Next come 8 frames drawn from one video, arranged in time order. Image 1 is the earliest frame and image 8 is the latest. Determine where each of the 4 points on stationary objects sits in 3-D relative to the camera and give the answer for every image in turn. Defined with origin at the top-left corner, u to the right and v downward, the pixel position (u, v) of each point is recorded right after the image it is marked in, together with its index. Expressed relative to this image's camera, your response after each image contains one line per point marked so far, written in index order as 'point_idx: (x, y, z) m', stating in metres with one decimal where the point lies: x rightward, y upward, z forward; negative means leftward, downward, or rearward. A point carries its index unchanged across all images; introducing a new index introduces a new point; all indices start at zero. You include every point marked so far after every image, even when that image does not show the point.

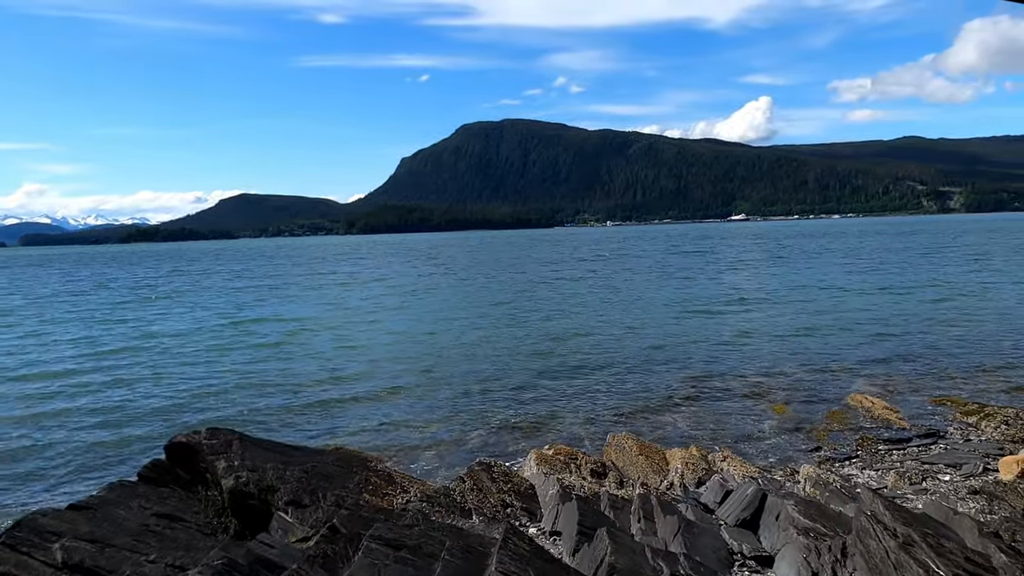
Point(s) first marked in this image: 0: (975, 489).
0: (+5.3, -2.3, +10.1) m
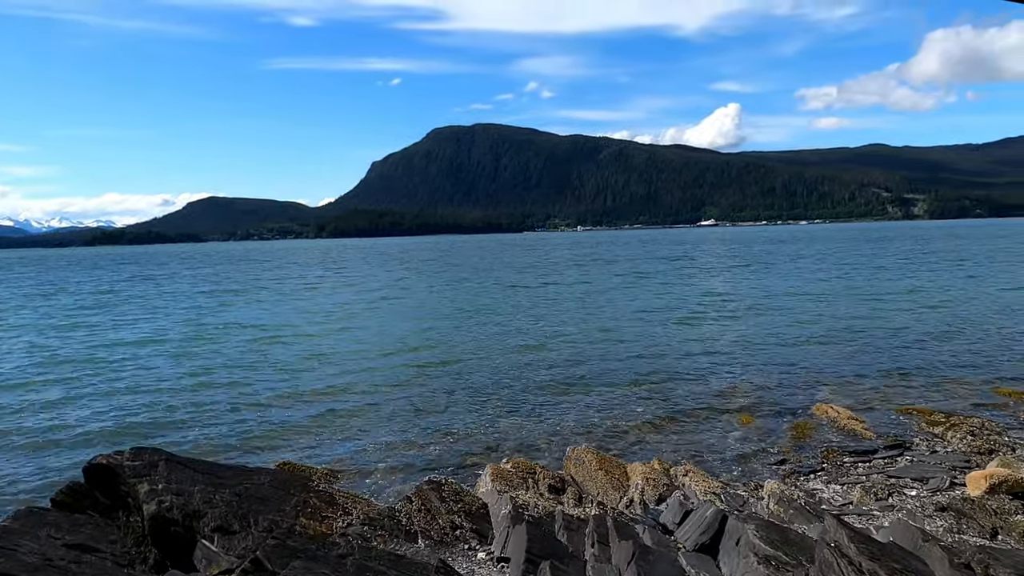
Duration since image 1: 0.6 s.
0: (+4.8, -2.4, +9.8) m
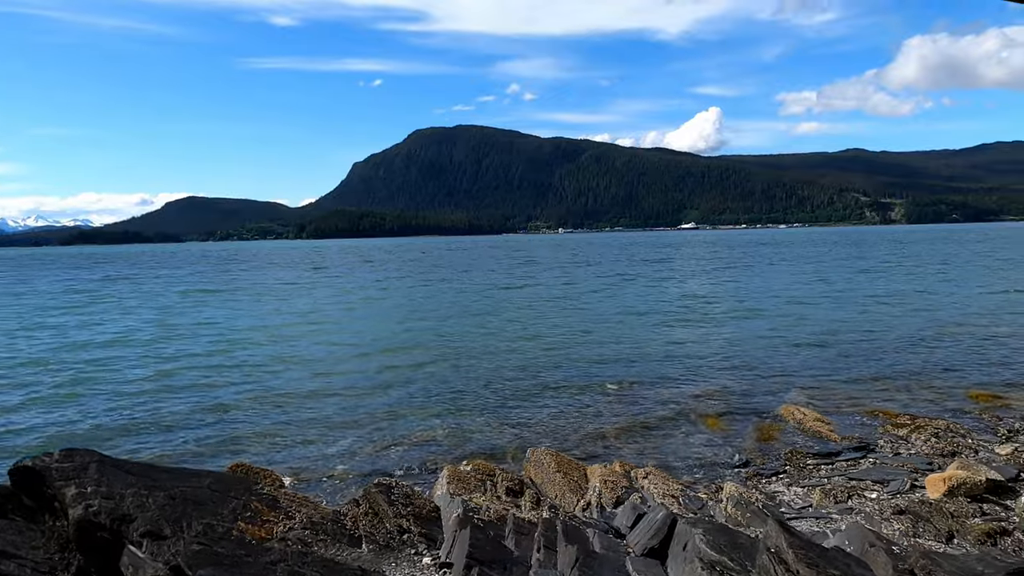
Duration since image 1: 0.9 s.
0: (+4.3, -2.4, +9.6) m
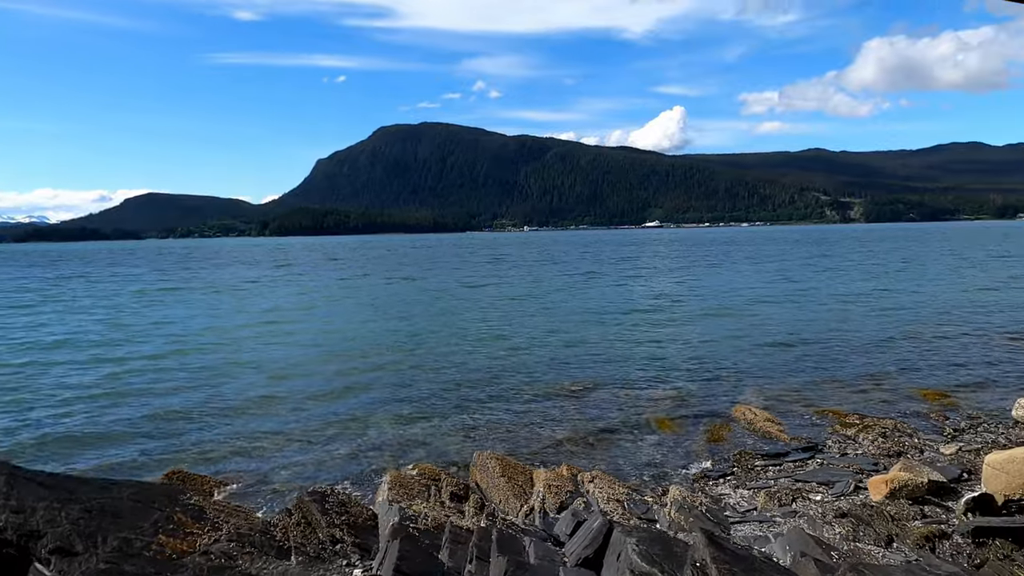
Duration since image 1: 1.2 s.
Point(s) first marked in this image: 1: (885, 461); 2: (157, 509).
0: (+3.6, -2.5, +9.6) m
1: (+5.3, -2.5, +12.4) m
2: (-3.3, -2.0, +8.1) m
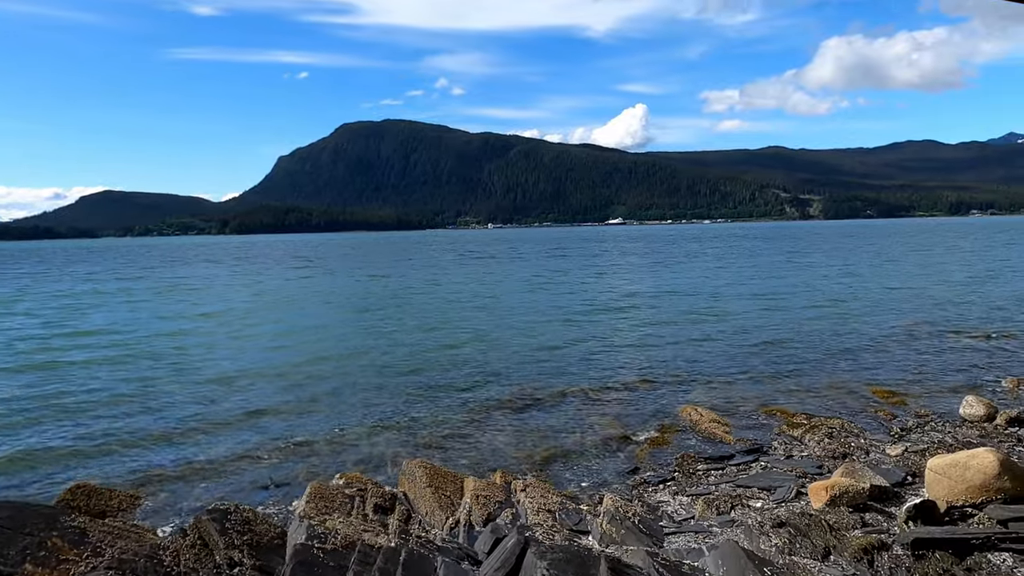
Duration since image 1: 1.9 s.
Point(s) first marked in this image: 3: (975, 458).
0: (+2.8, -2.4, +9.1) m
1: (+4.4, -2.4, +12.0) m
2: (-4.0, -2.0, +7.3) m
3: (+4.6, -1.7, +8.8) m
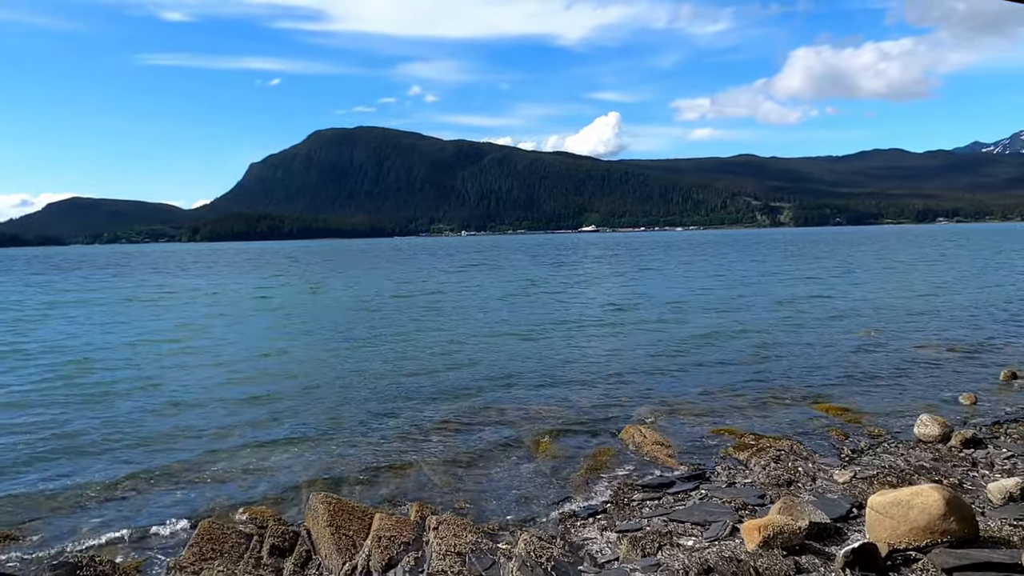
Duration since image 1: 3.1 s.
0: (+1.9, -2.6, +8.2) m
1: (+3.3, -2.6, +11.2) m
2: (-4.9, -2.2, +6.2) m
3: (+3.7, -1.9, +8.0) m
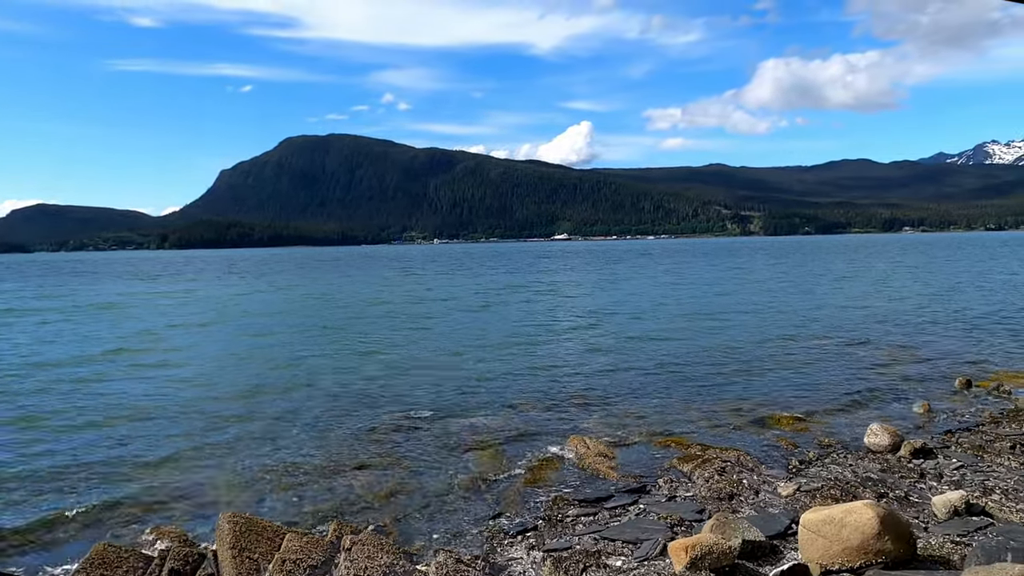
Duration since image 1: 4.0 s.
0: (+1.1, -2.6, +7.6) m
1: (+2.4, -2.7, +10.7) m
2: (-5.6, -2.2, +5.4) m
3: (+2.9, -1.9, +7.5) m
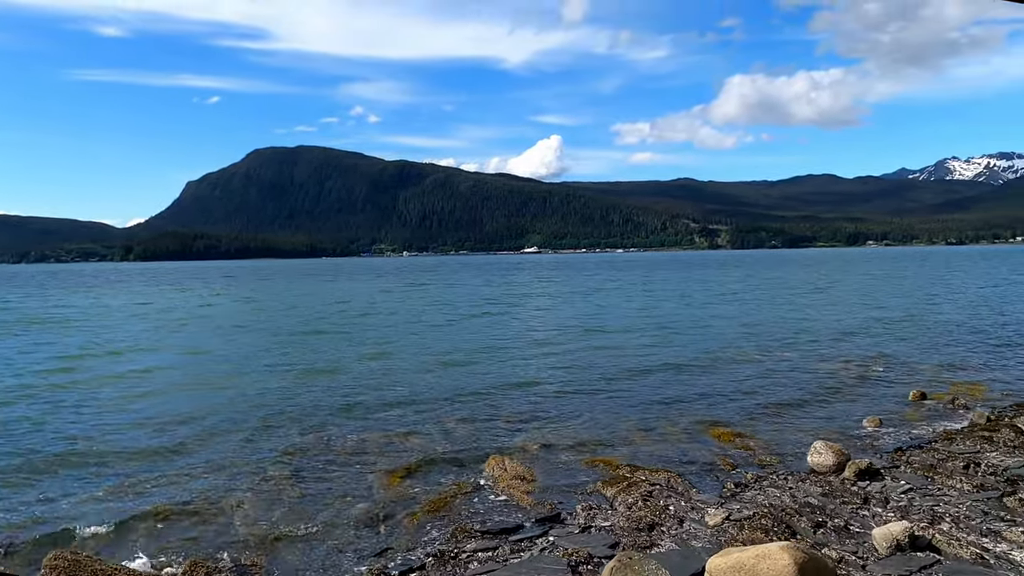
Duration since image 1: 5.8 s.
0: (-0.1, -2.6, +6.3) m
1: (+1.2, -2.7, +9.3) m
2: (-6.7, -2.2, +3.8) m
3: (+1.8, -1.9, +6.2) m
